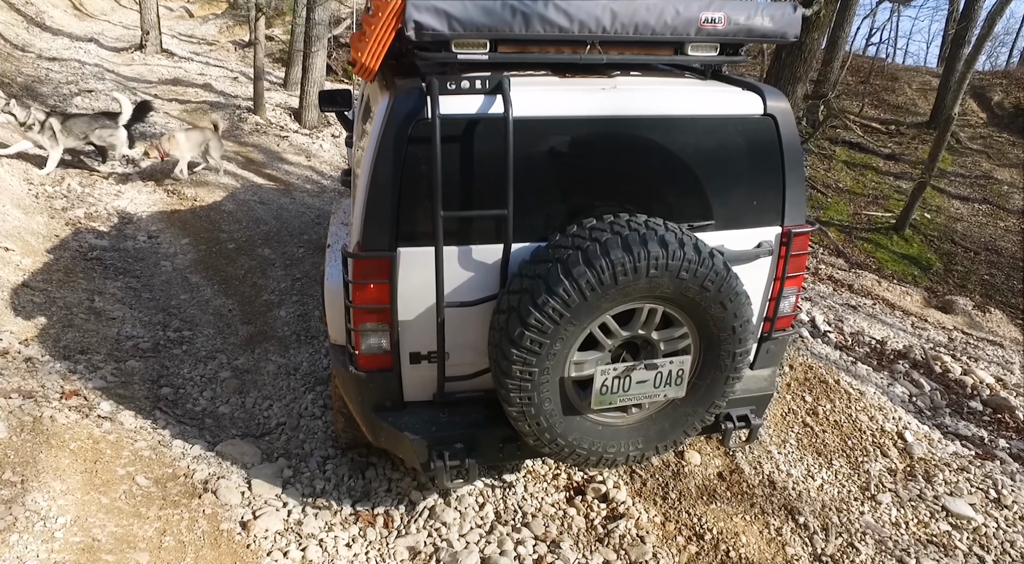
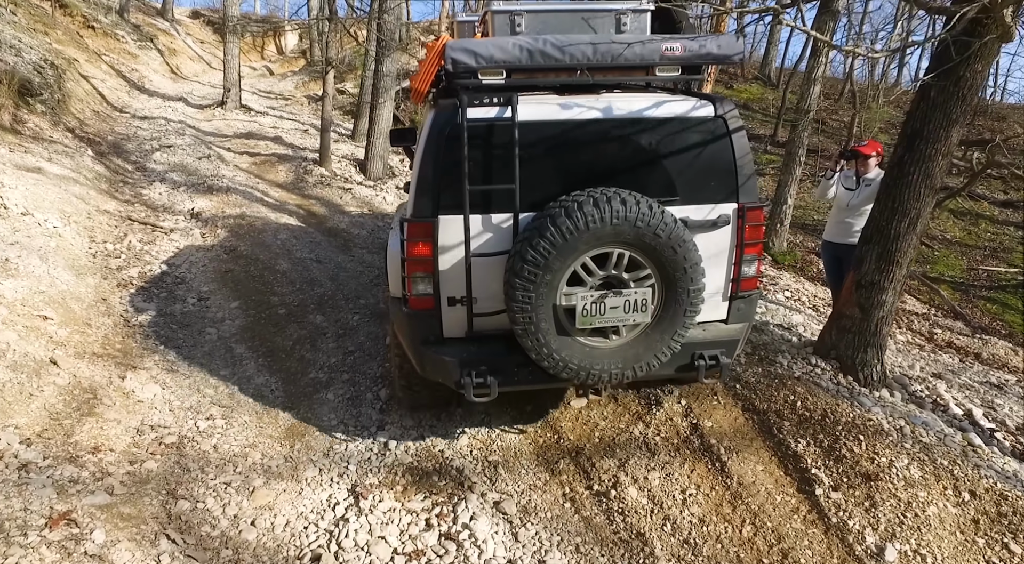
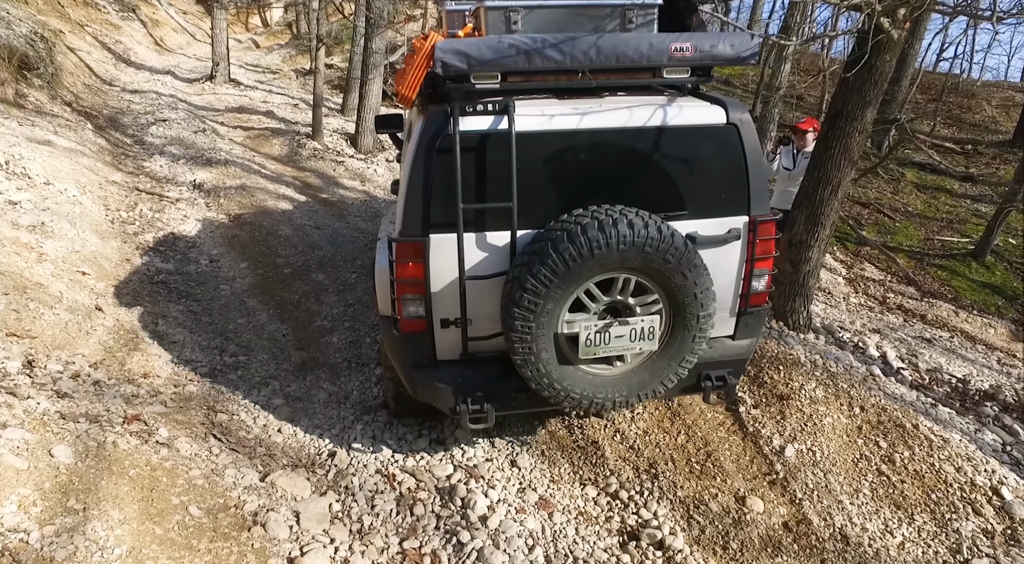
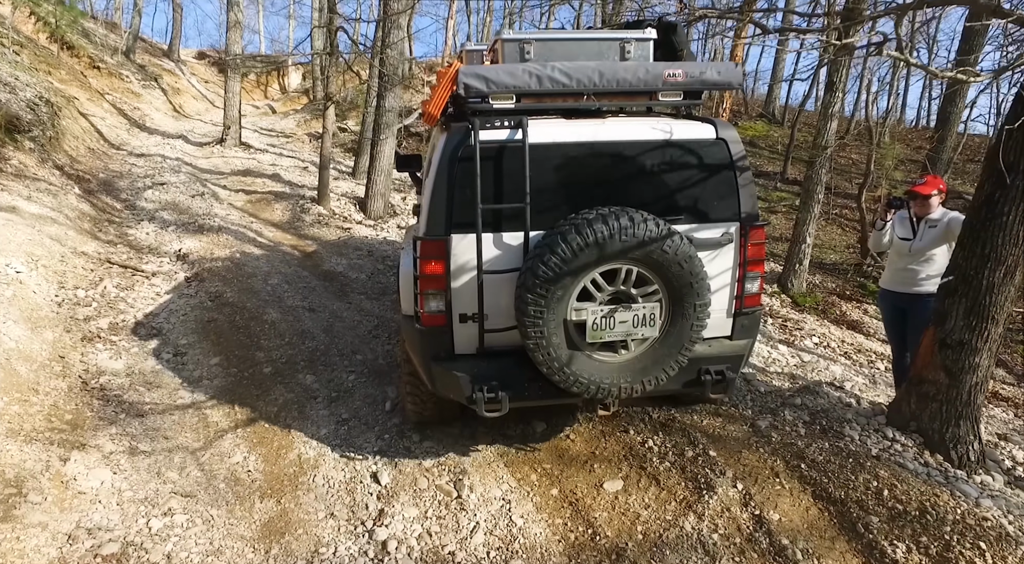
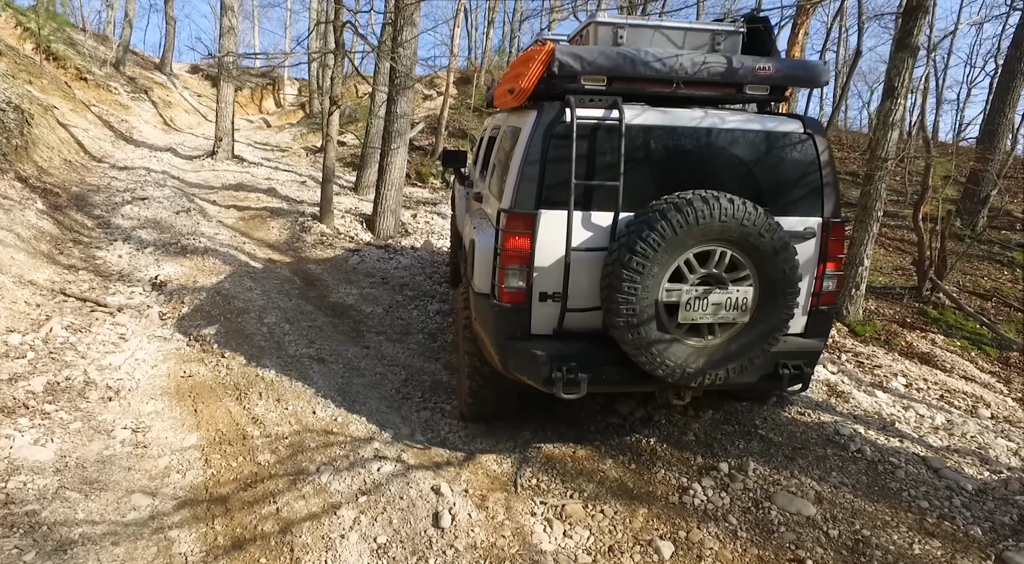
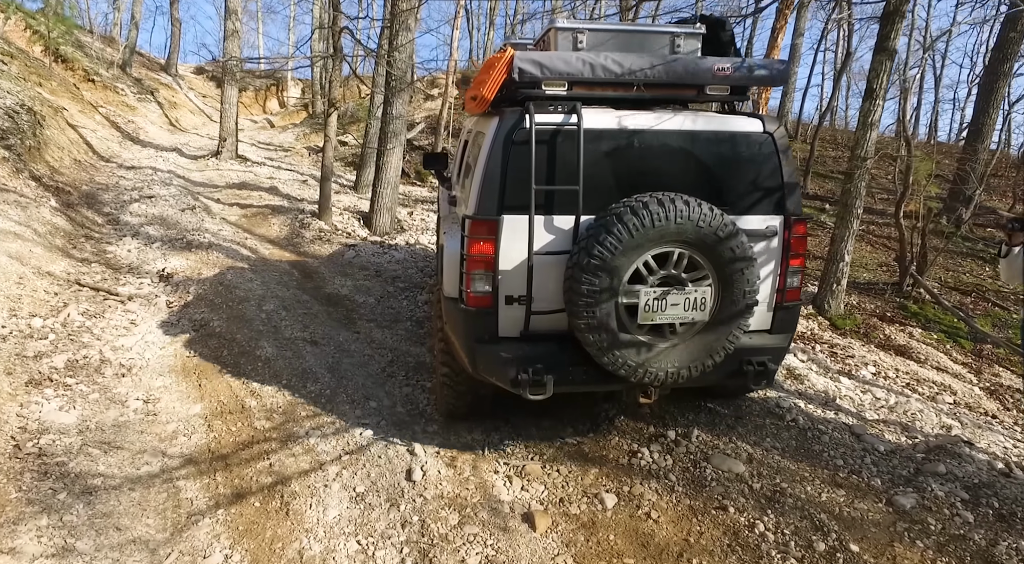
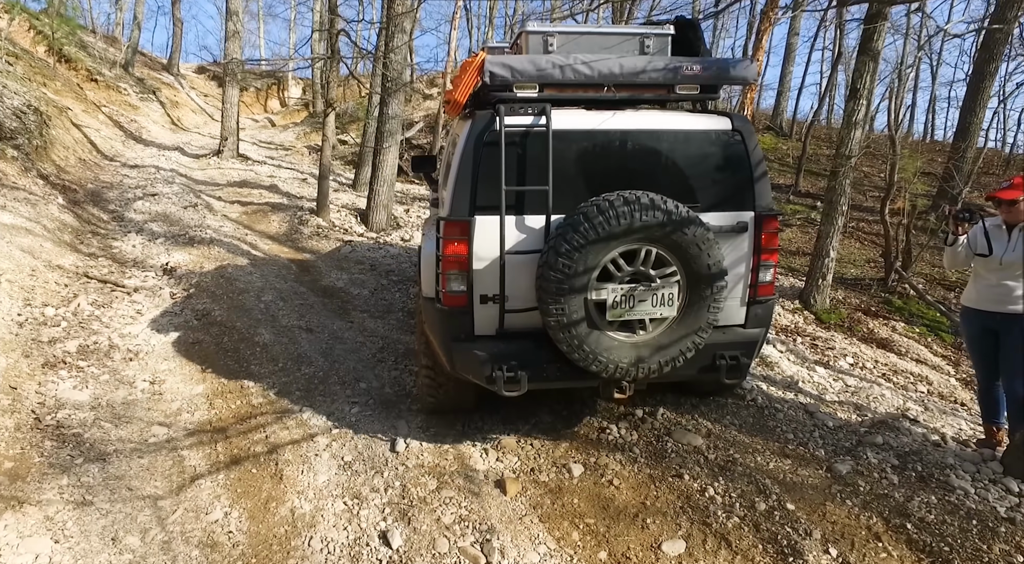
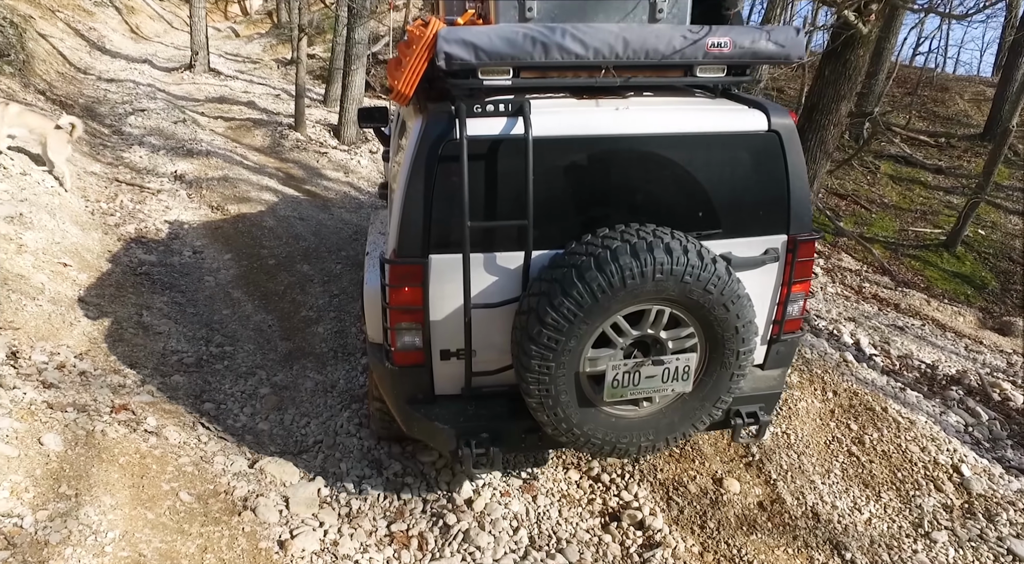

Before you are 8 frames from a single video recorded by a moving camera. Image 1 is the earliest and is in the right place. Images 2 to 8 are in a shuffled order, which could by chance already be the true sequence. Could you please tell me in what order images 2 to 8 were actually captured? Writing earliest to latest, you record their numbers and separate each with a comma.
8, 3, 2, 4, 7, 6, 5
